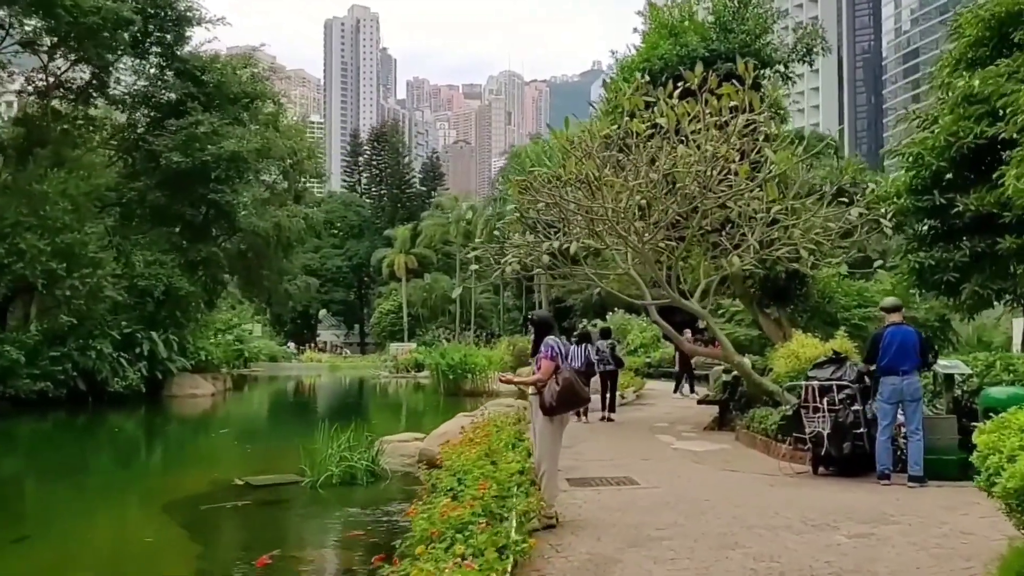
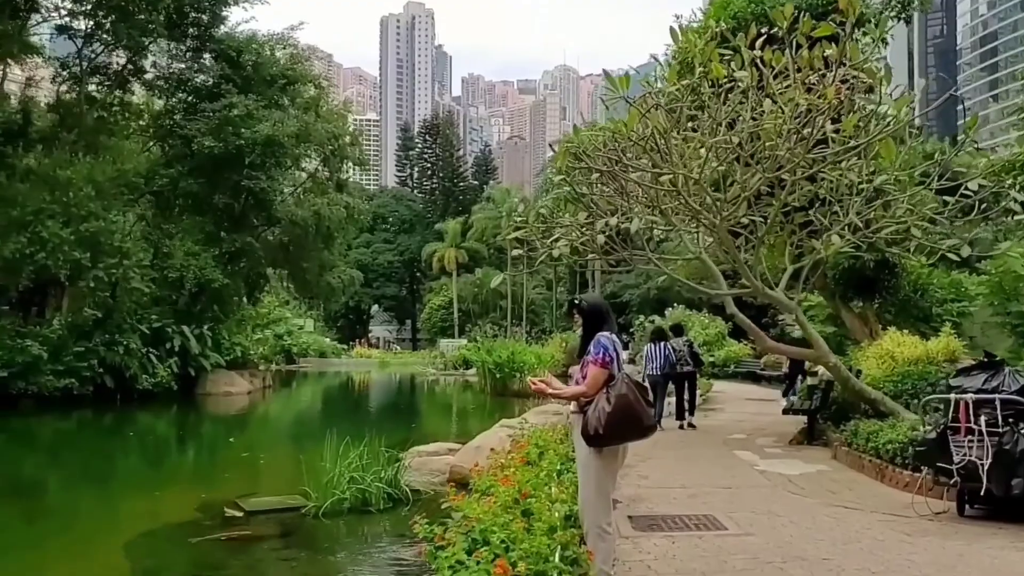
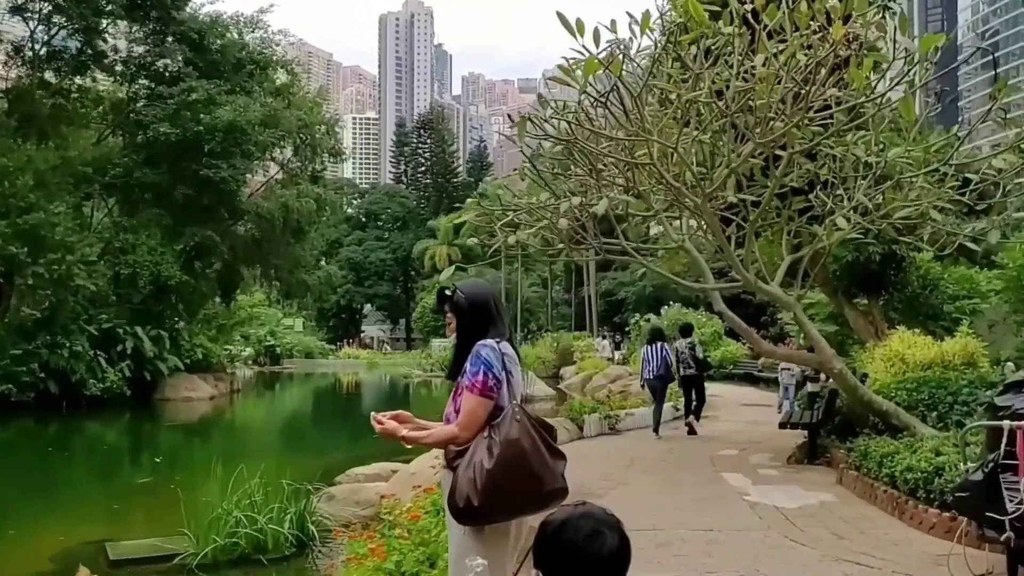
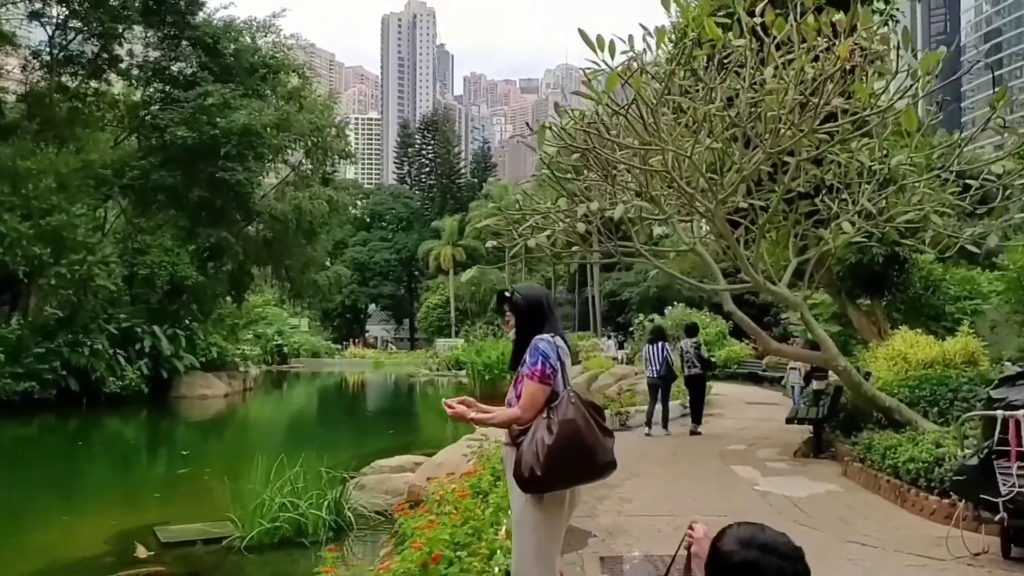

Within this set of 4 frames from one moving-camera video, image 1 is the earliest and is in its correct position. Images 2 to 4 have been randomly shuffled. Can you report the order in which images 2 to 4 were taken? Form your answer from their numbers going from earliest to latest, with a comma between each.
2, 4, 3
